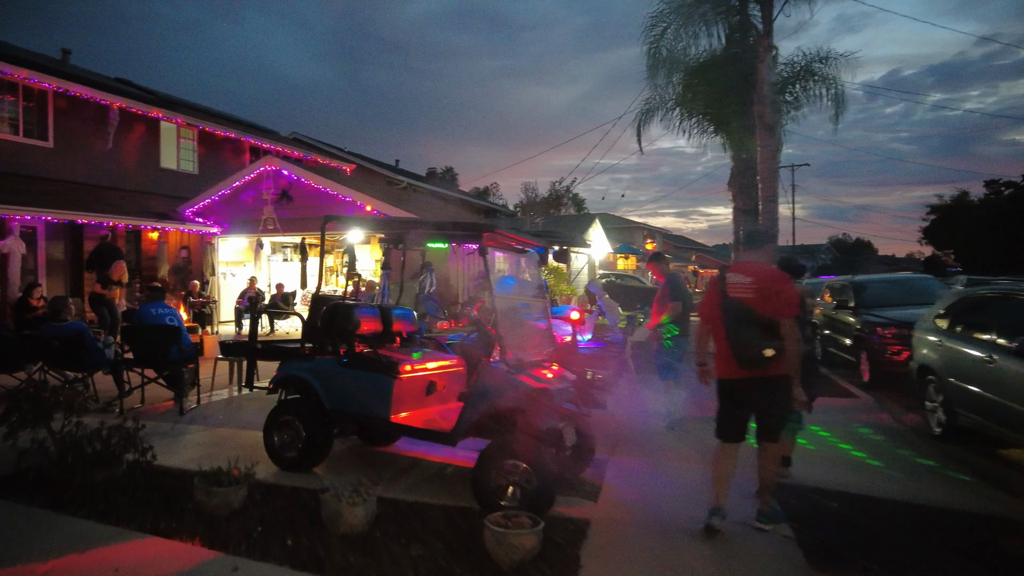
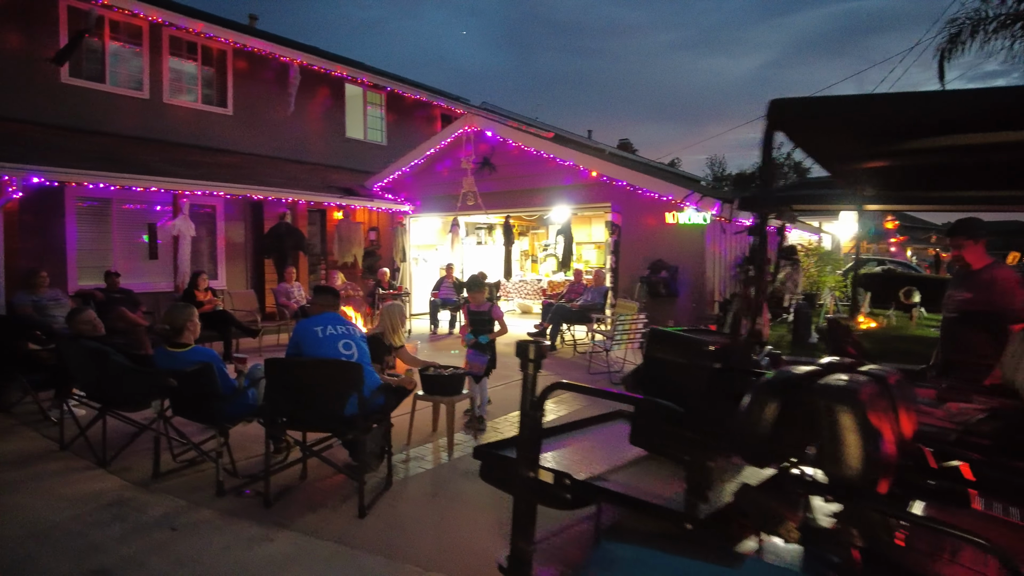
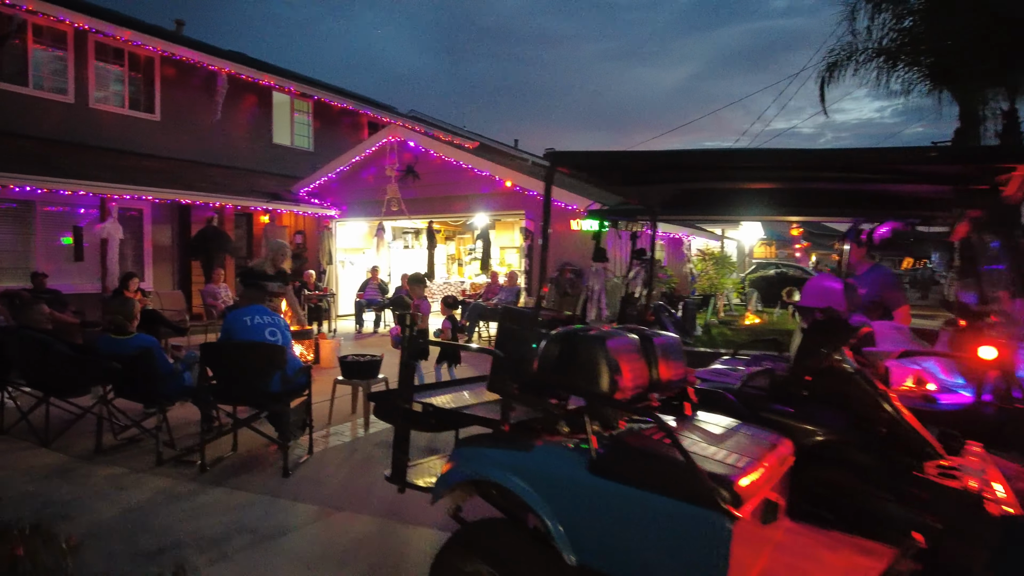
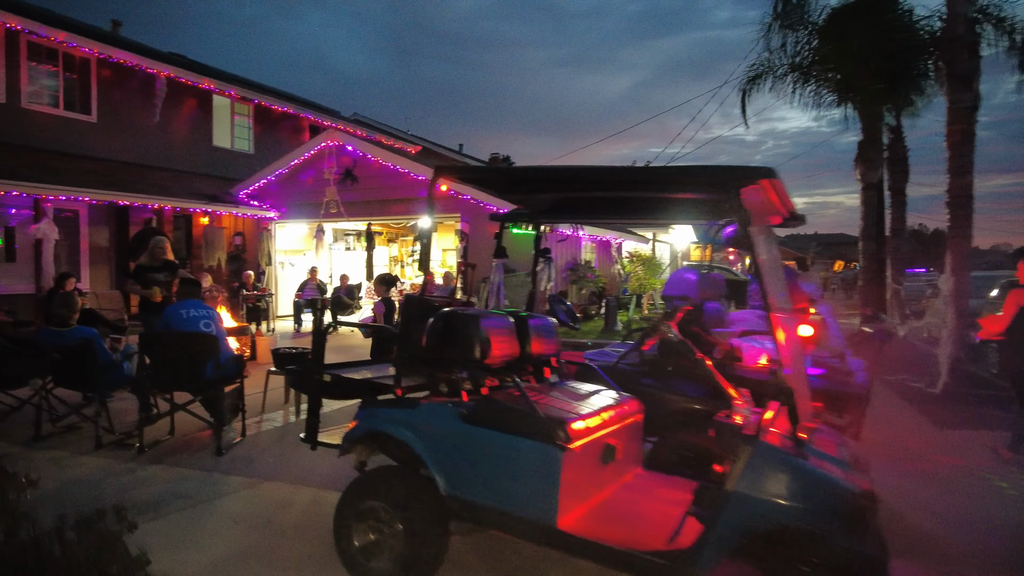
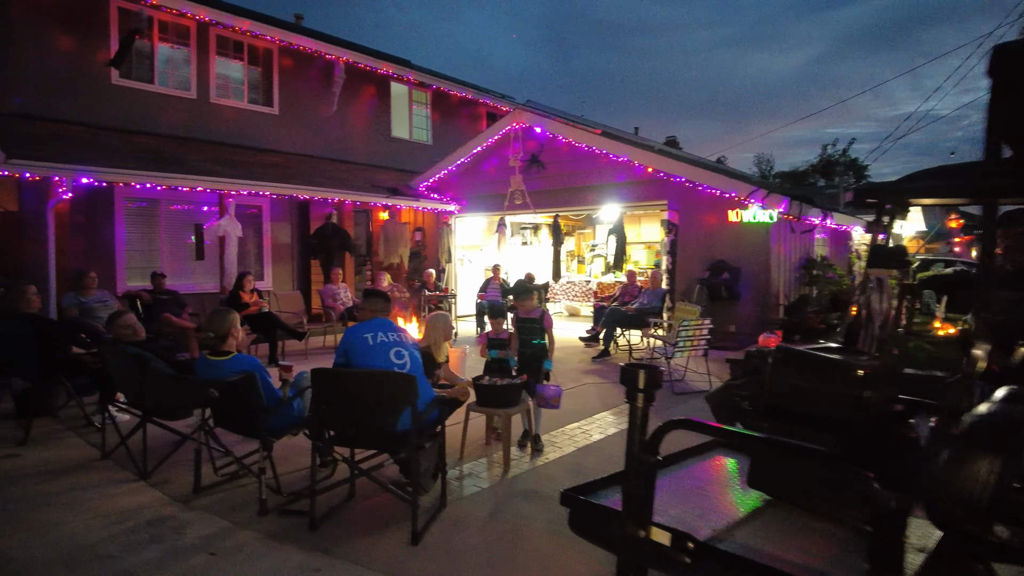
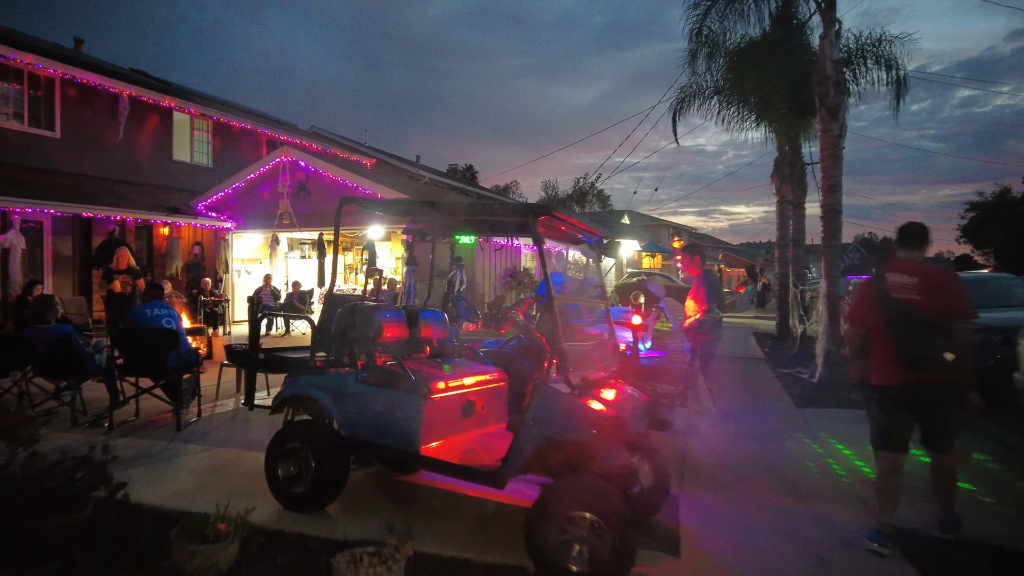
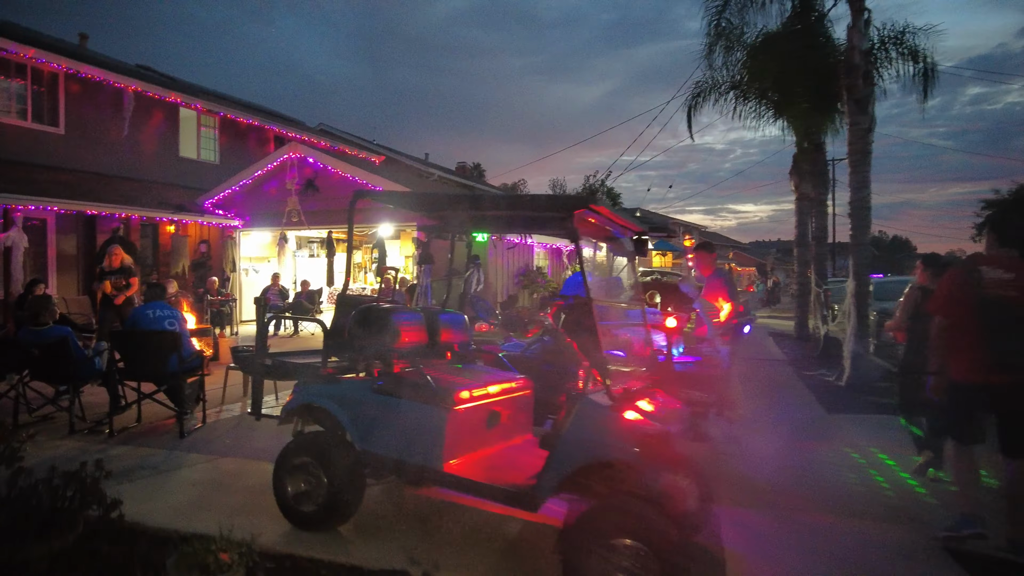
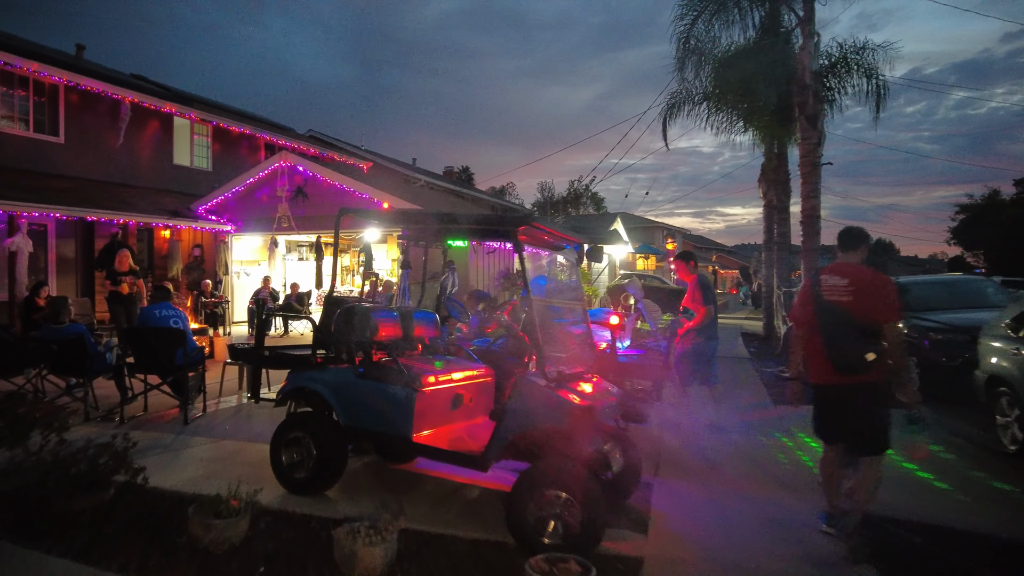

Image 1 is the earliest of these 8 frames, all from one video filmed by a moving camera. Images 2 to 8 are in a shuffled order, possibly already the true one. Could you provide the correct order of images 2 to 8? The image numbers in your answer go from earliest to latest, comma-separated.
8, 6, 7, 4, 3, 2, 5
